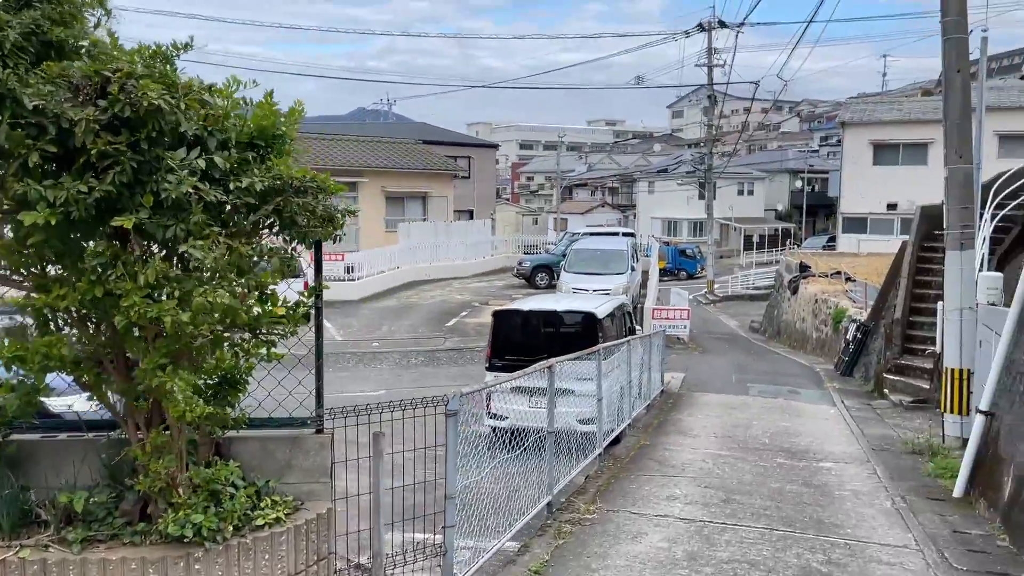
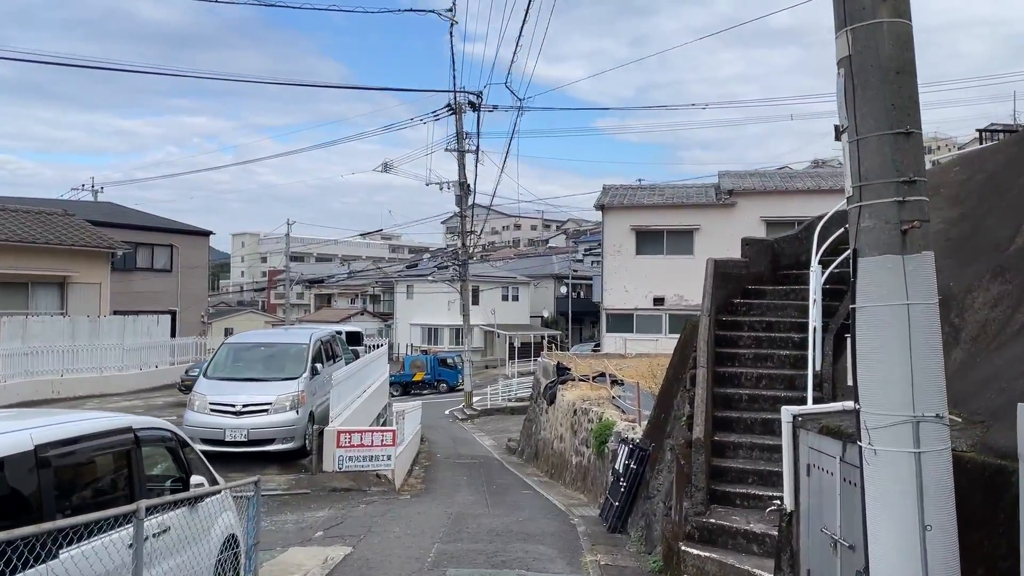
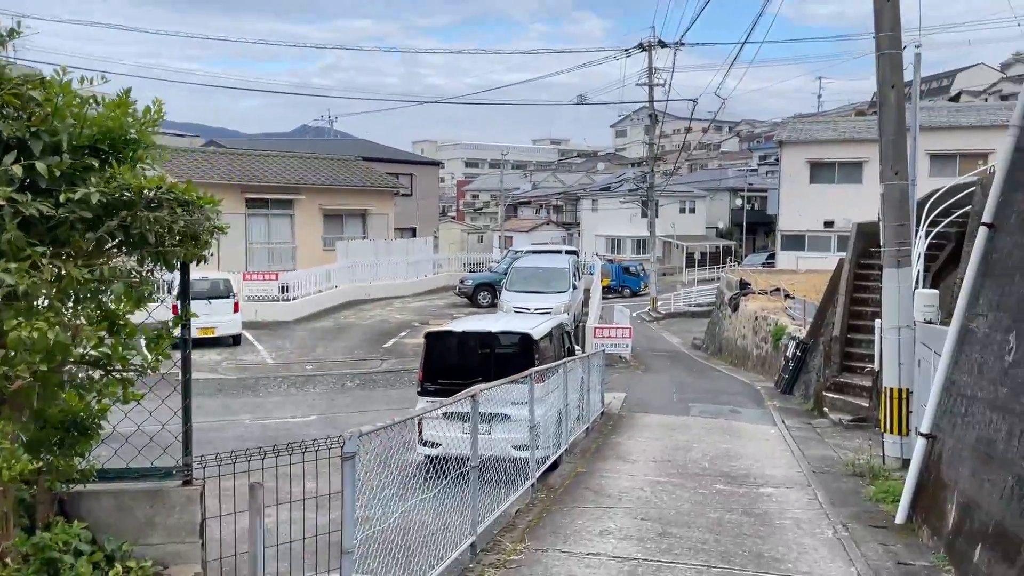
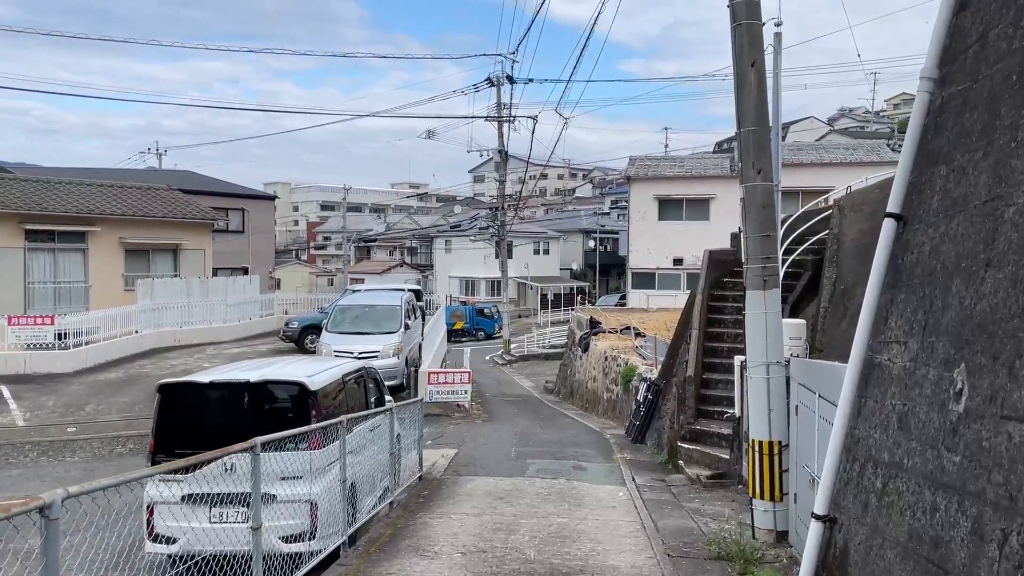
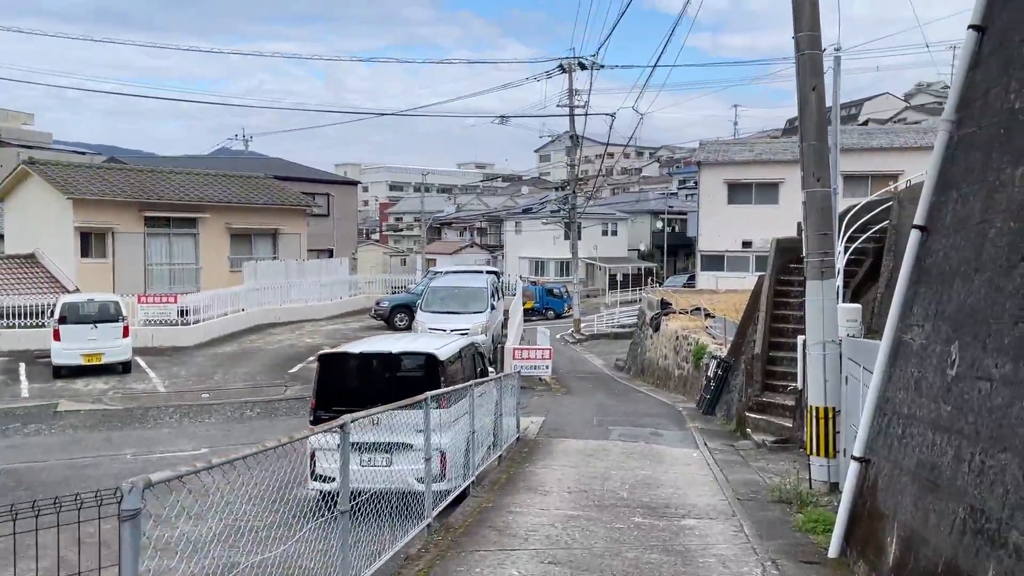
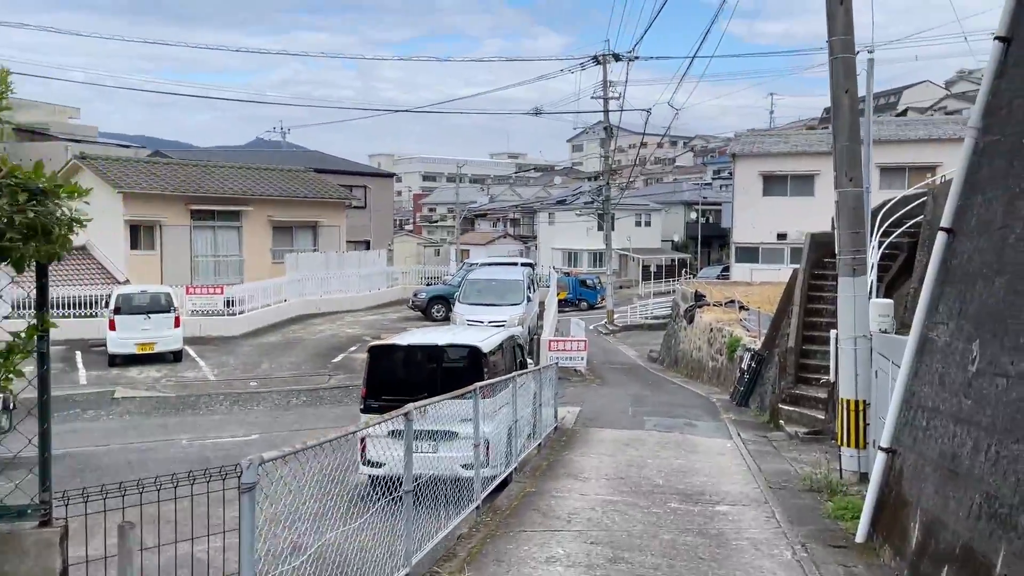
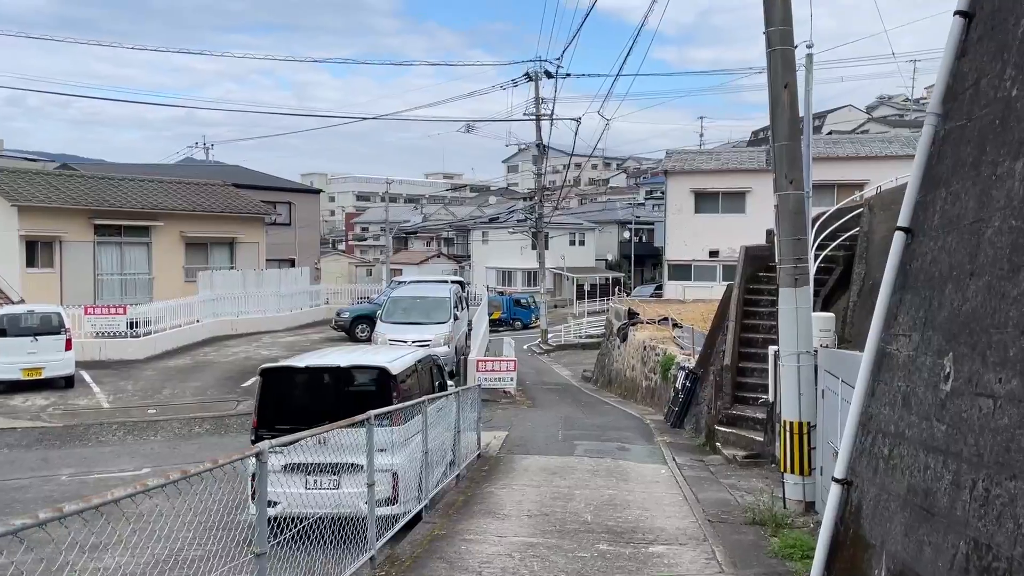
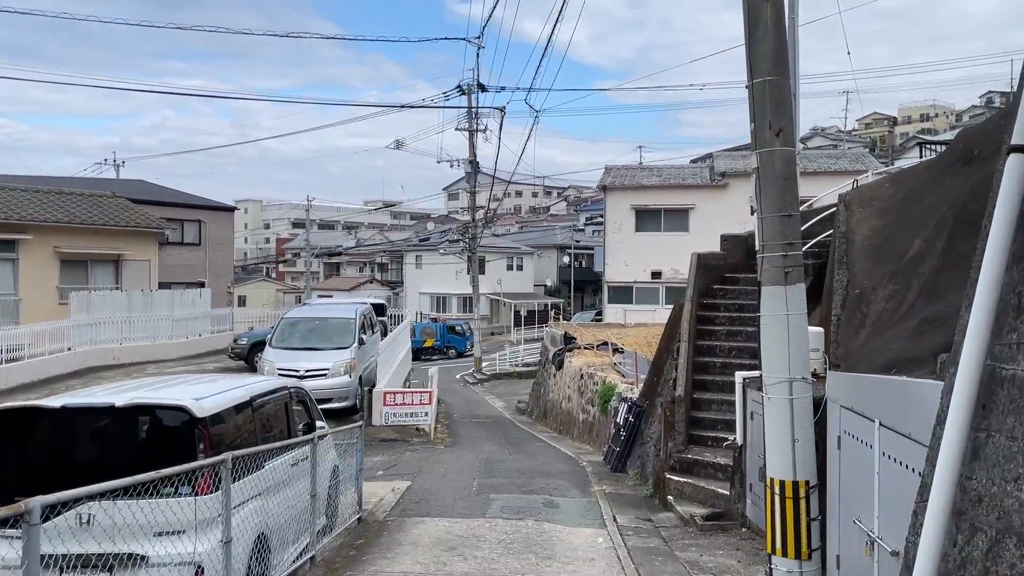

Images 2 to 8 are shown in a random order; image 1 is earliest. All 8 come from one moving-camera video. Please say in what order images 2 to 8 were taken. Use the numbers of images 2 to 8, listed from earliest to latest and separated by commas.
3, 6, 5, 7, 4, 8, 2
